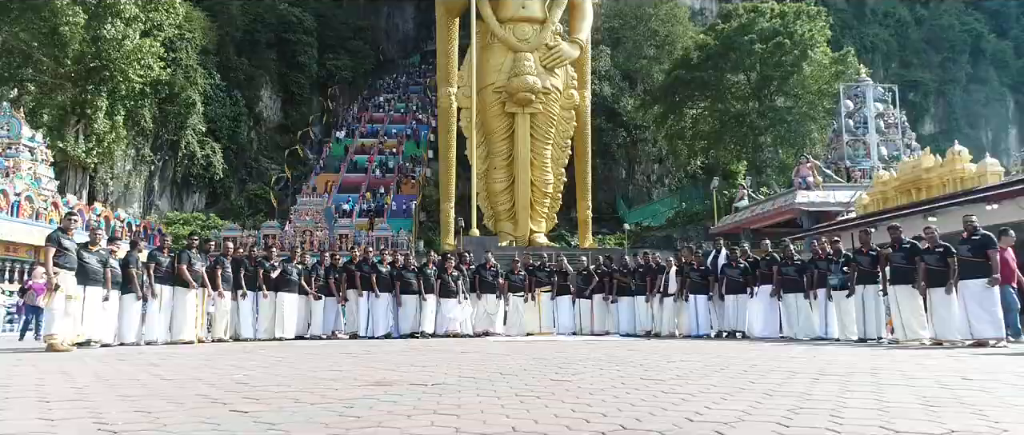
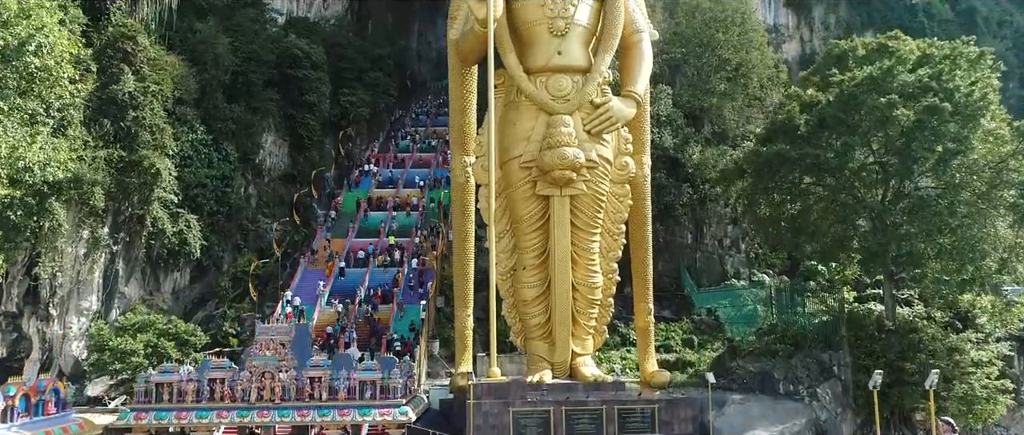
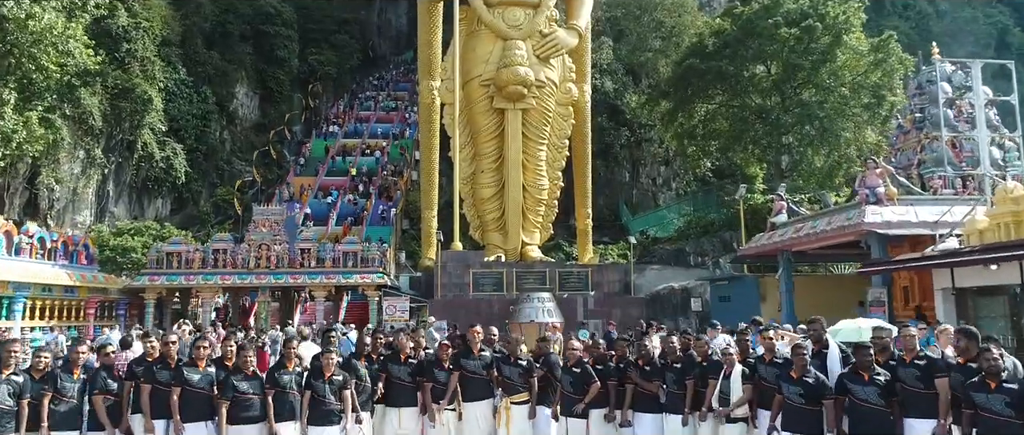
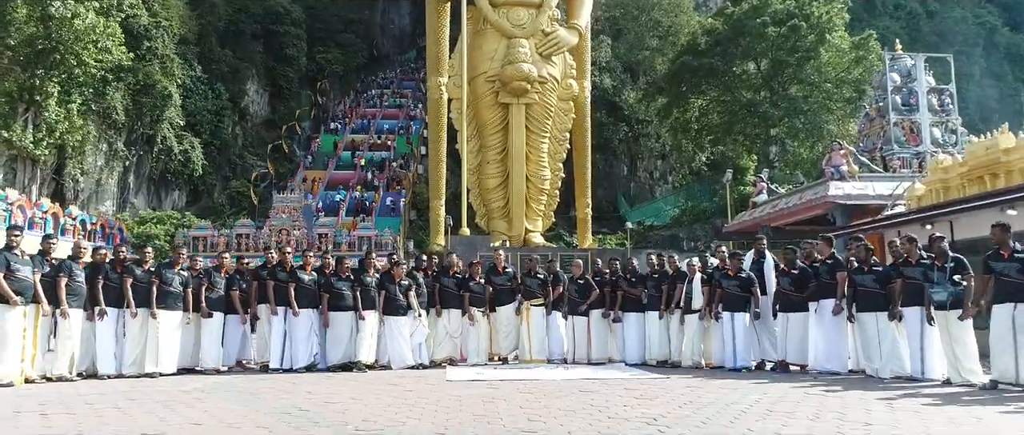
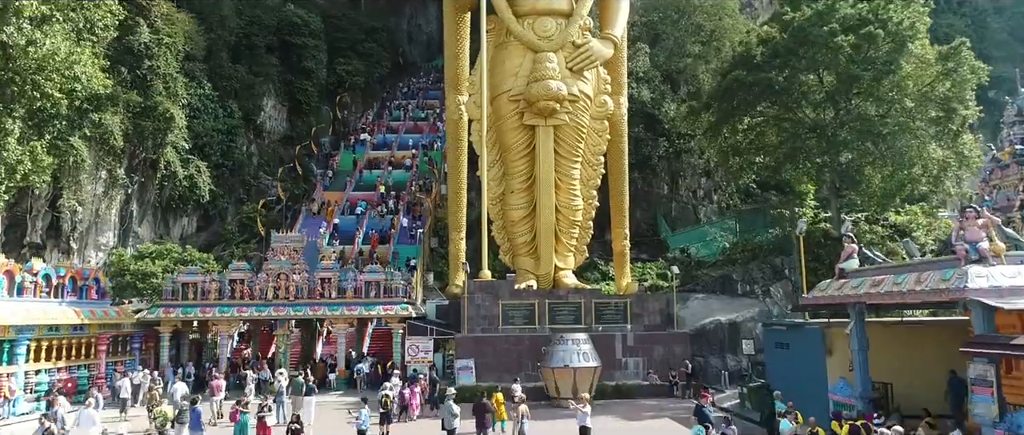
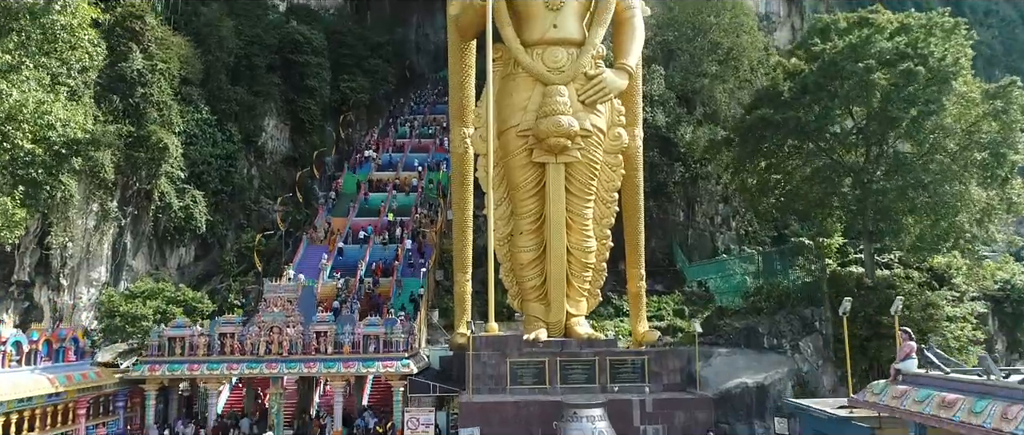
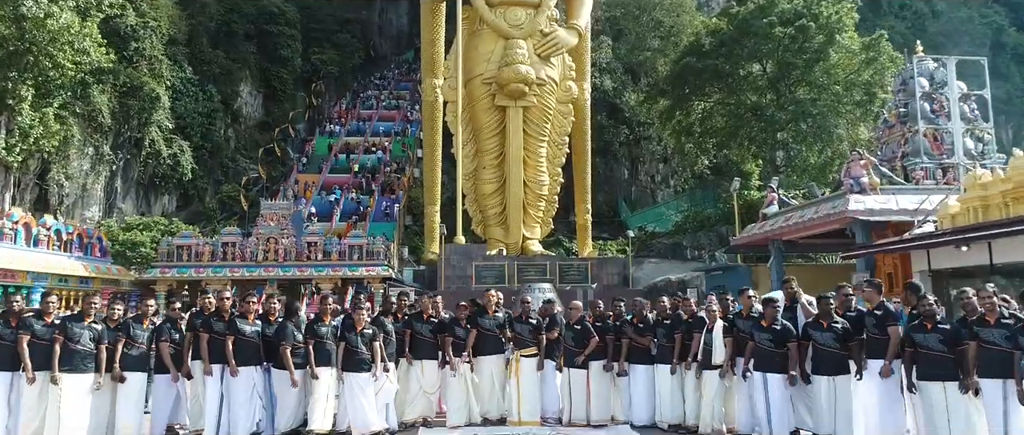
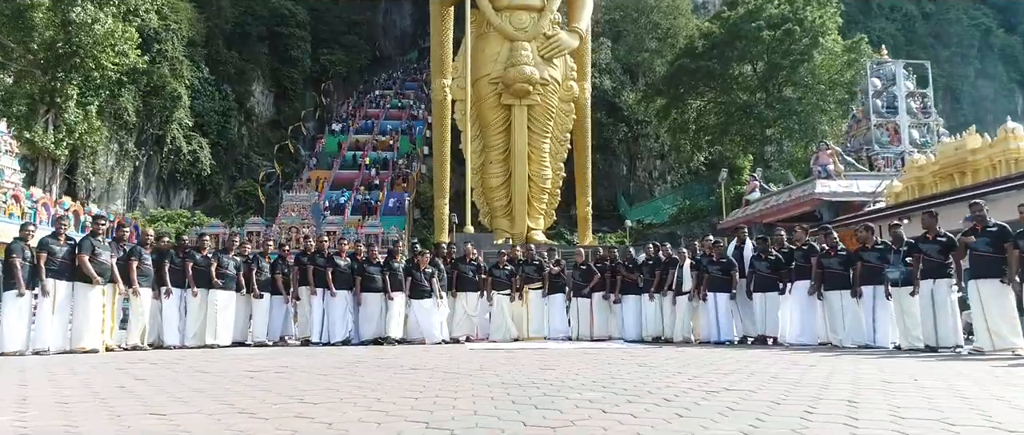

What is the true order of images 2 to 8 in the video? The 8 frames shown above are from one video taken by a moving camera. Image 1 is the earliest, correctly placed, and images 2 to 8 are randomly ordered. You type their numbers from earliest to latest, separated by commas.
8, 4, 7, 3, 5, 6, 2
